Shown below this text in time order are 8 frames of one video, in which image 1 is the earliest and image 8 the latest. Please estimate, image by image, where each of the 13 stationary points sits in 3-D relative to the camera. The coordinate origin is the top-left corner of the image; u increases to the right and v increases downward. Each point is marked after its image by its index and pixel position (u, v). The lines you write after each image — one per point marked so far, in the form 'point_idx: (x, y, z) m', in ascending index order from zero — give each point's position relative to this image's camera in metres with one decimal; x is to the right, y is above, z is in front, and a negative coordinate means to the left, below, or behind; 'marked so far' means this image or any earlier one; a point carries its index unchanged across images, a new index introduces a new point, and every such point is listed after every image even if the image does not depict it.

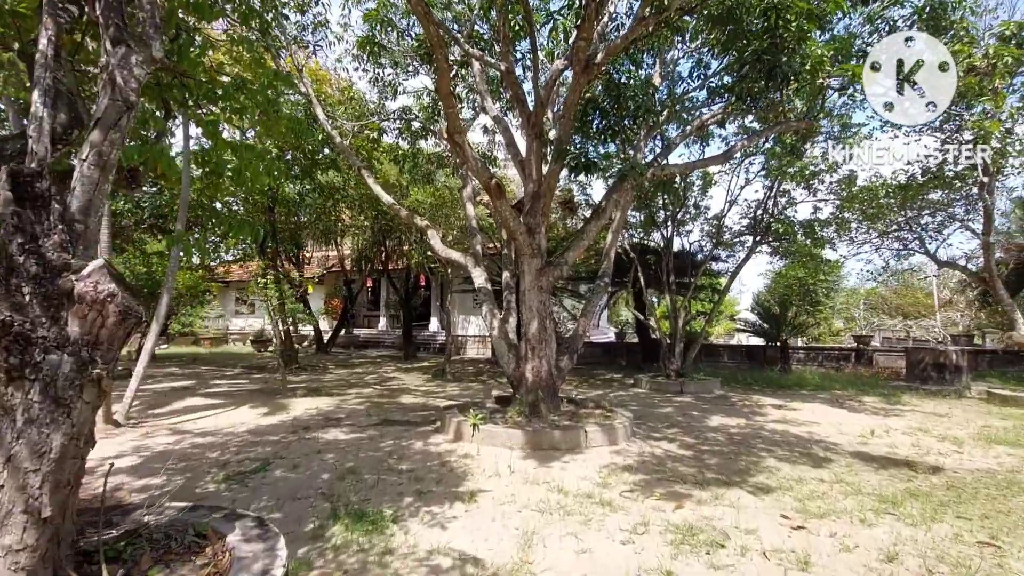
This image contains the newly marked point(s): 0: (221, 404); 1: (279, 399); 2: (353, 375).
0: (-5.0, -2.0, +8.6) m
1: (-4.1, -2.0, +8.9) m
2: (-4.0, -2.2, +12.9) m
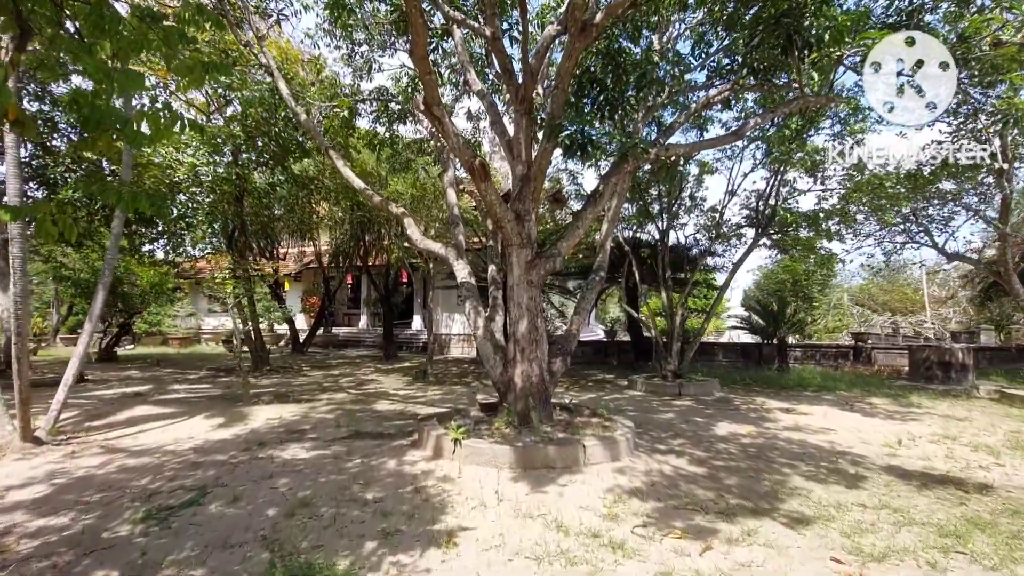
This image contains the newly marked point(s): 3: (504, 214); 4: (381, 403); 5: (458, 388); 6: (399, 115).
0: (-5.2, -1.9, +7.7) m
1: (-4.3, -1.9, +8.0) m
2: (-4.4, -2.1, +12.0) m
3: (-0.1, +0.8, +5.9) m
4: (-2.1, -1.9, +8.2) m
5: (-1.0, -2.0, +10.0) m
6: (-2.3, +3.4, +10.2) m
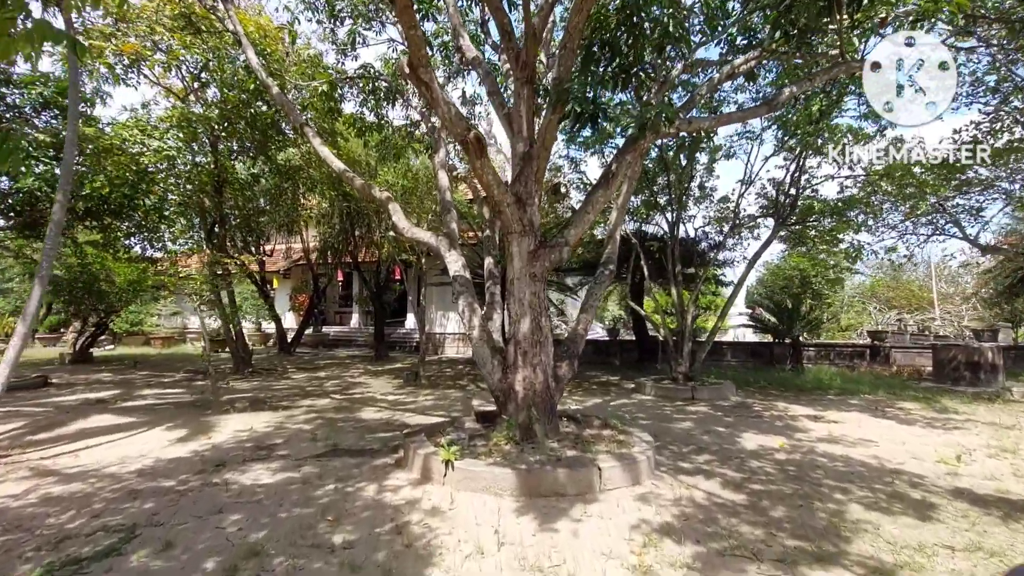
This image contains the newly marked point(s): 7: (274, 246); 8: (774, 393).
0: (-5.2, -1.9, +6.9) m
1: (-4.3, -1.8, +7.2) m
2: (-4.4, -2.0, +11.2) m
3: (-0.1, +0.9, +5.1) m
4: (-2.1, -1.8, +7.4) m
5: (-1.1, -1.9, +9.3) m
6: (-2.3, +3.5, +9.3) m
7: (-8.8, +1.5, +18.8) m
8: (+4.8, -1.9, +9.4) m
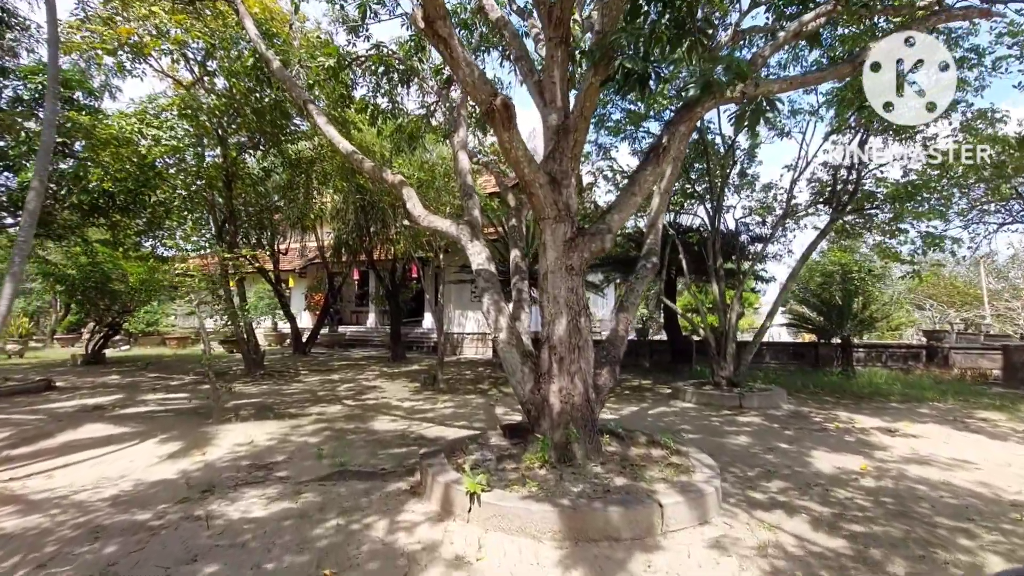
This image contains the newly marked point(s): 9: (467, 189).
0: (-4.8, -1.8, +6.3) m
1: (-3.9, -1.8, +6.6) m
2: (-3.9, -2.0, +10.6) m
3: (+0.2, +1.0, +4.4) m
4: (-1.8, -1.8, +6.7) m
5: (-0.6, -1.9, +8.5) m
6: (-1.9, +3.5, +8.6) m
7: (-8.0, +1.6, +18.3) m
8: (+5.3, -1.9, +8.5) m
9: (-0.5, +1.1, +5.6) m
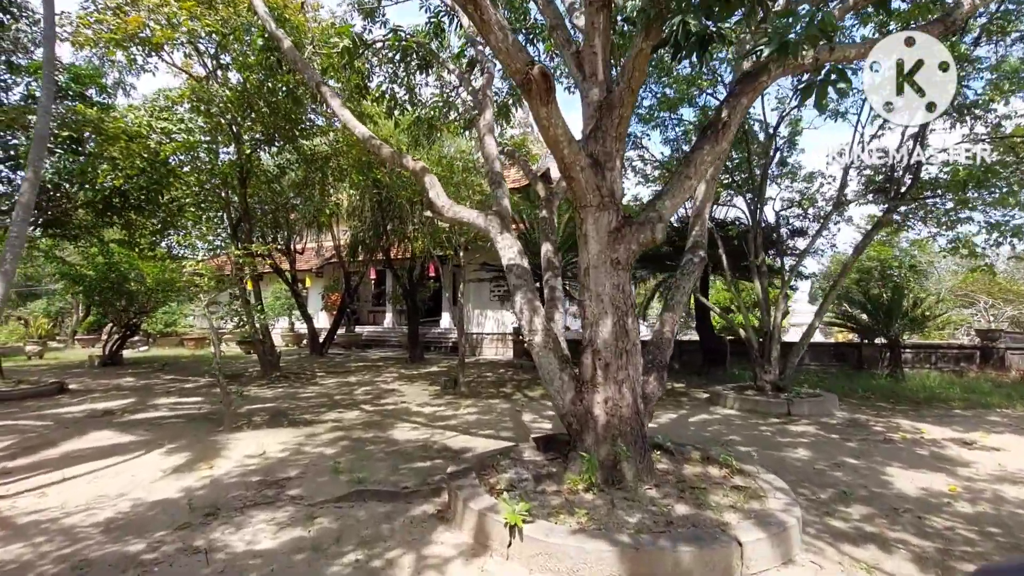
0: (-4.4, -1.8, +5.9) m
1: (-3.6, -1.8, +6.2) m
2: (-3.4, -2.0, +10.2) m
3: (+0.5, +1.0, +3.8) m
4: (-1.4, -1.7, +6.3) m
5: (-0.2, -1.8, +8.0) m
6: (-1.5, +3.5, +8.2) m
7: (-7.3, +1.6, +18.0) m
8: (+5.7, -1.8, +7.8) m
9: (-0.2, +1.1, +5.1) m
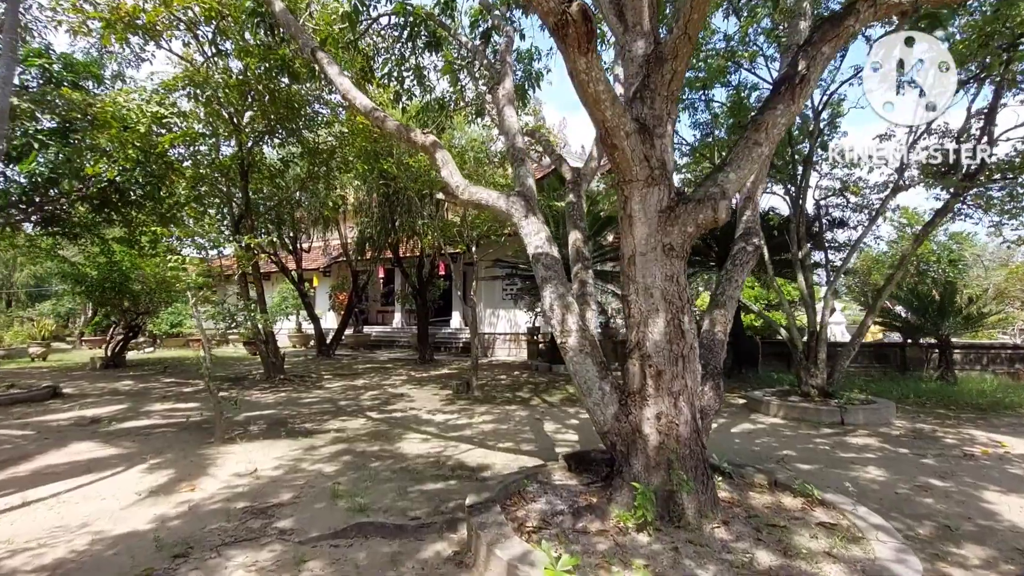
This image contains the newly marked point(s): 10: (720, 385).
0: (-4.2, -1.8, +5.3) m
1: (-3.3, -1.7, +5.6) m
2: (-3.1, -1.9, +9.6) m
3: (+0.7, +1.0, +3.1) m
4: (-1.1, -1.7, +5.6) m
5: (+0.1, -1.8, +7.4) m
6: (-1.3, +3.6, +7.5) m
7: (-6.9, +1.6, +17.5) m
8: (+6.0, -1.7, +7.0) m
9: (0.0, +1.2, +4.4) m
10: (+1.5, -0.7, +3.7) m
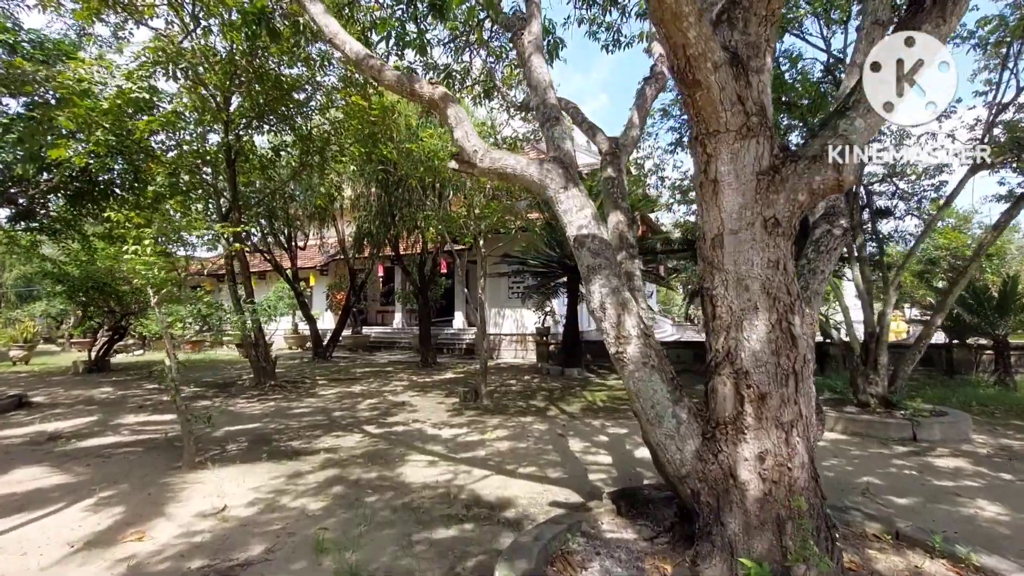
0: (-4.0, -1.8, +4.5) m
1: (-3.1, -1.7, +4.7) m
2: (-2.9, -1.9, +8.7) m
3: (+0.9, +1.1, +2.3) m
4: (-0.9, -1.7, +4.7) m
5: (+0.3, -1.7, +6.5) m
6: (-1.1, +3.6, +6.6) m
7: (-6.7, +1.6, +16.6) m
8: (+6.2, -1.7, +6.1) m
9: (+0.2, +1.2, +3.5) m
10: (+1.7, -0.7, +2.9) m
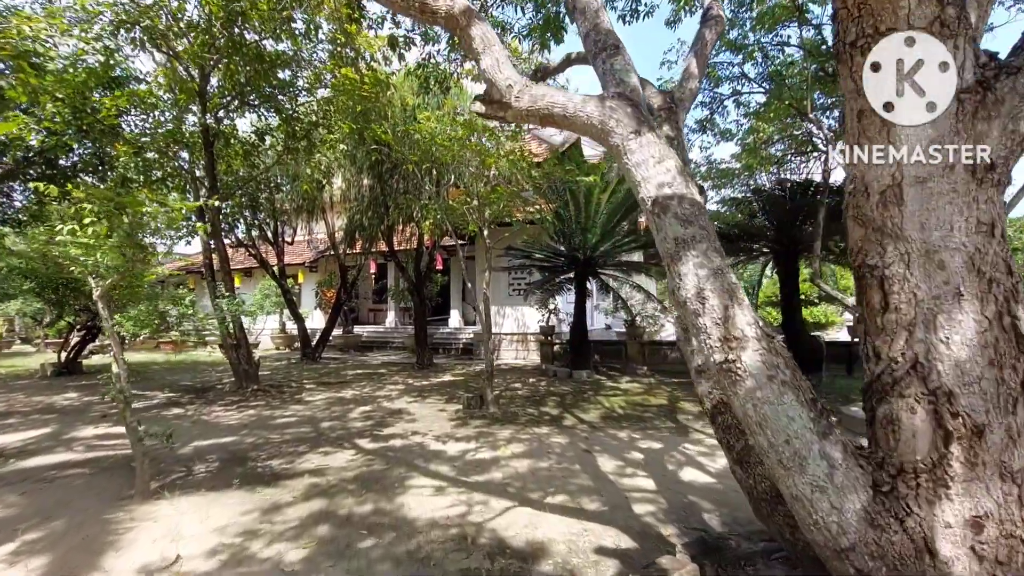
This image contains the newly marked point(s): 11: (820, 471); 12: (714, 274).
0: (-3.8, -1.7, +3.6) m
1: (-2.9, -1.6, +3.8) m
2: (-2.8, -1.8, +7.8) m
3: (+1.1, +1.1, +1.4) m
4: (-0.7, -1.6, +3.9) m
5: (+0.4, -1.6, +5.7) m
6: (-0.9, +3.7, +5.8) m
7: (-6.7, +1.7, +15.7) m
8: (+6.3, -1.6, +5.4) m
9: (+0.4, +1.3, +2.7) m
10: (+2.0, -0.6, +2.1) m
11: (+1.0, -0.6, +1.7) m
12: (+0.8, 0.0, +1.9) m
